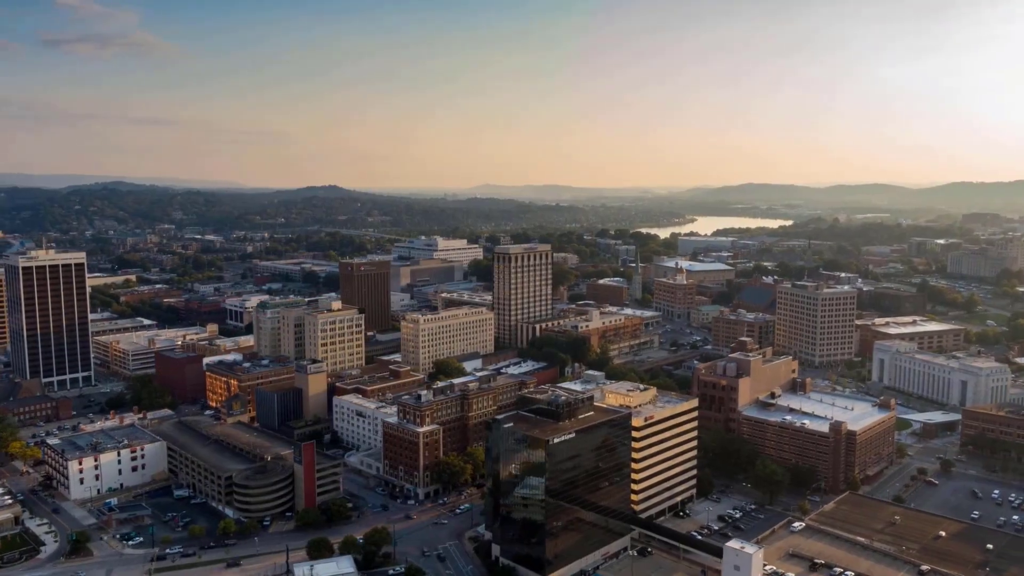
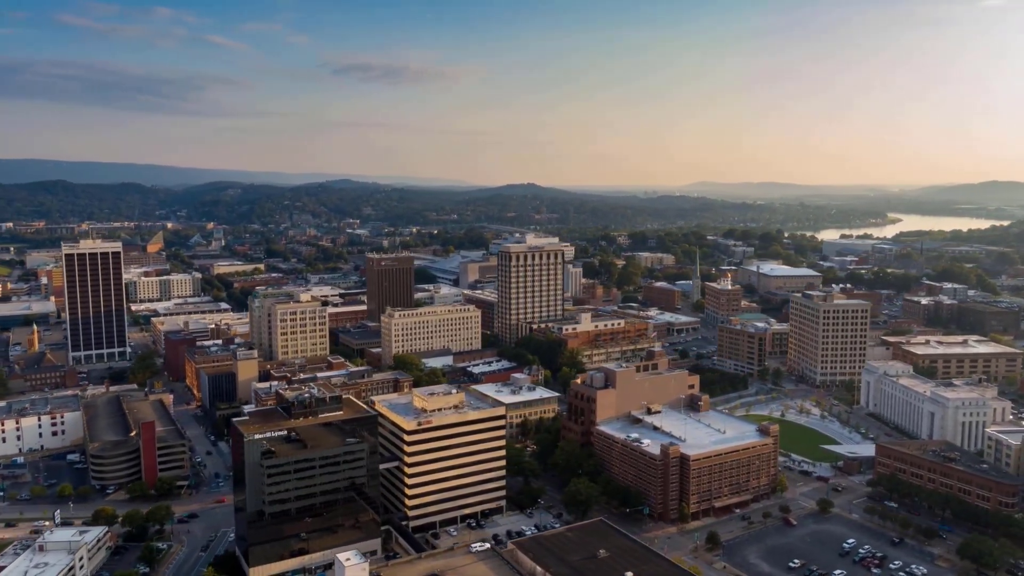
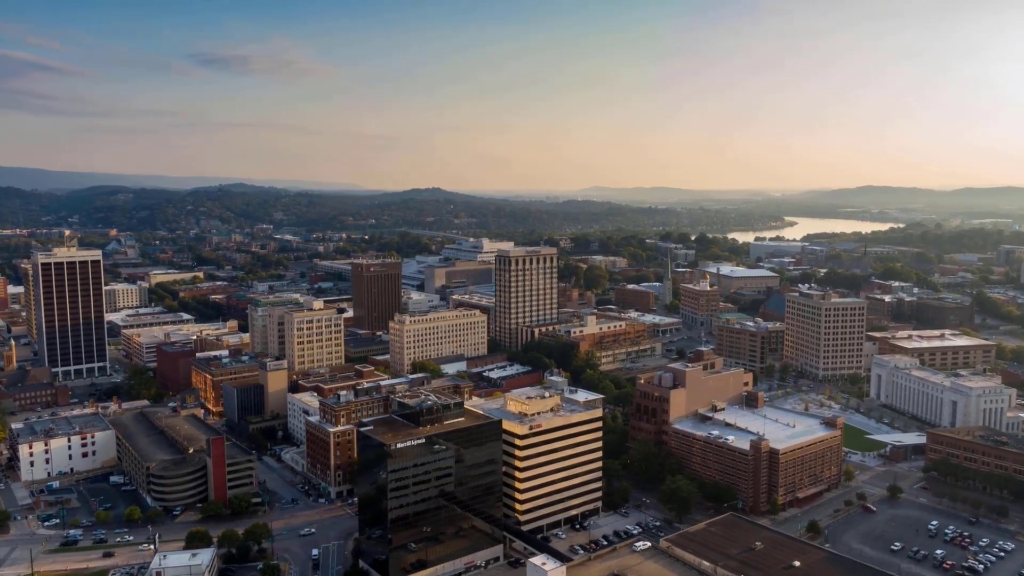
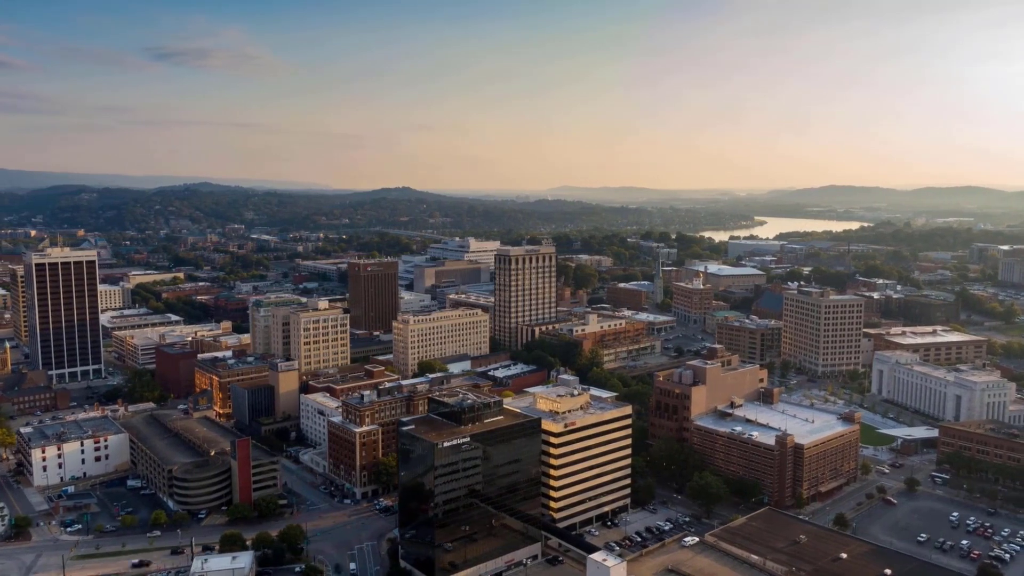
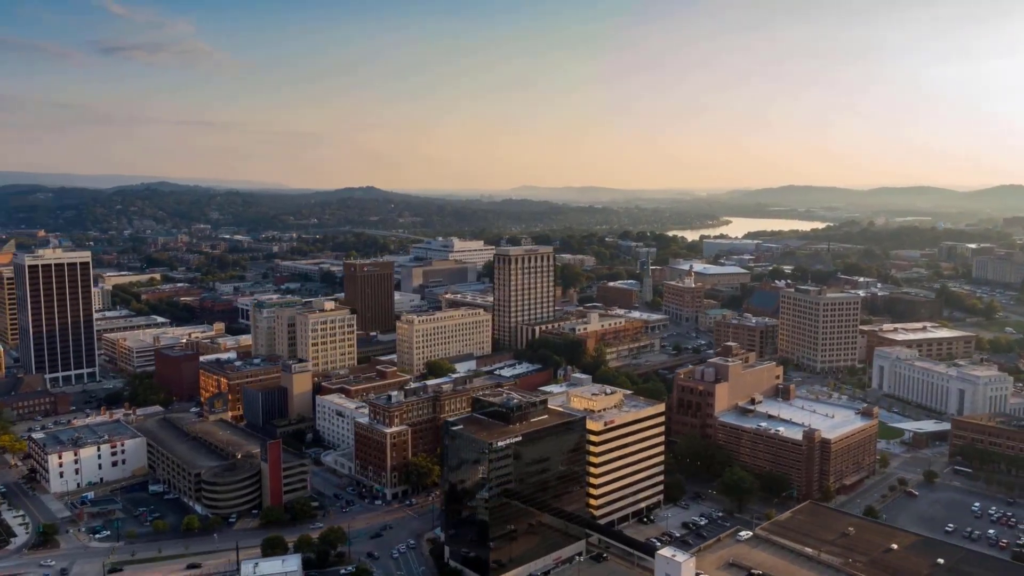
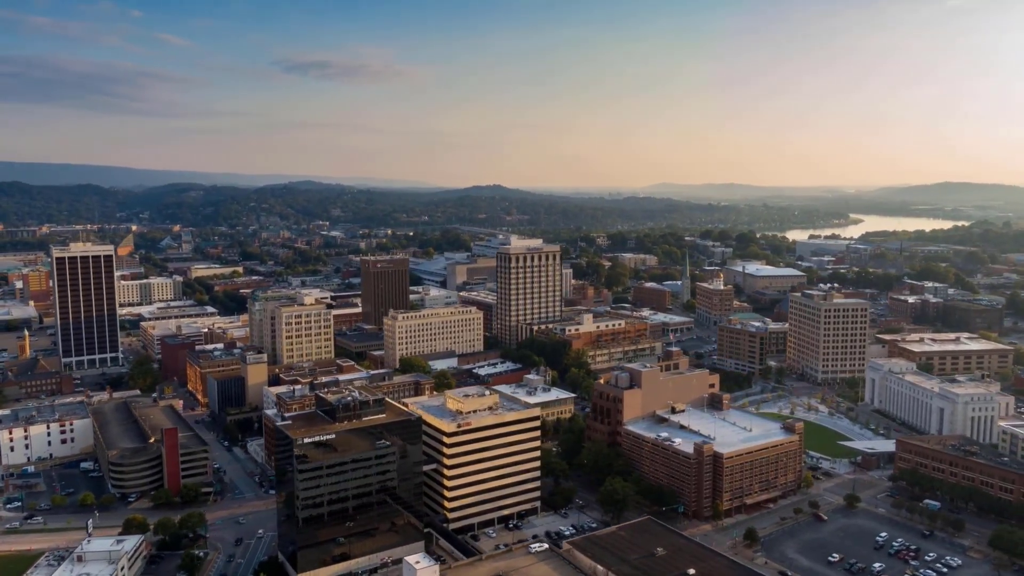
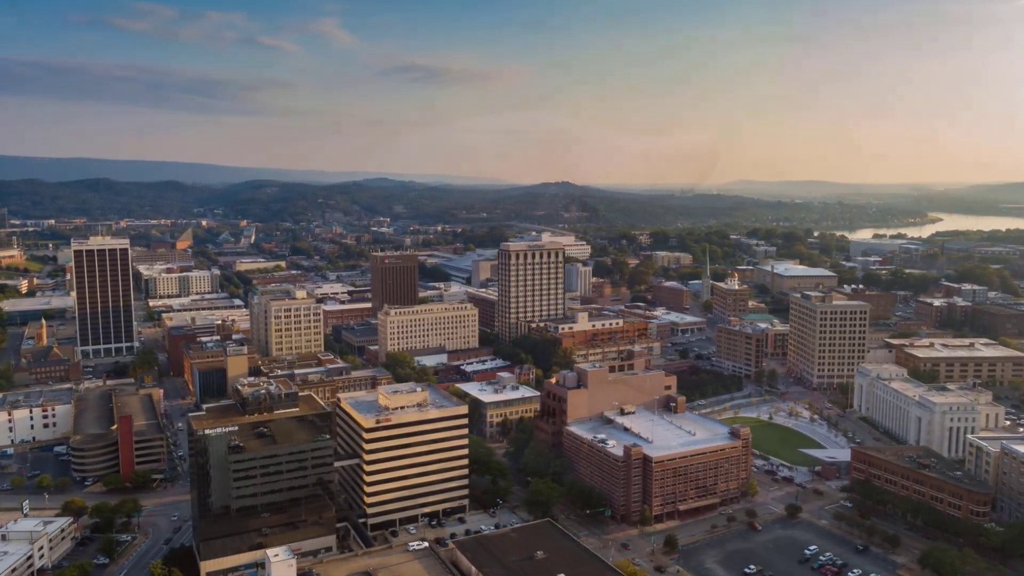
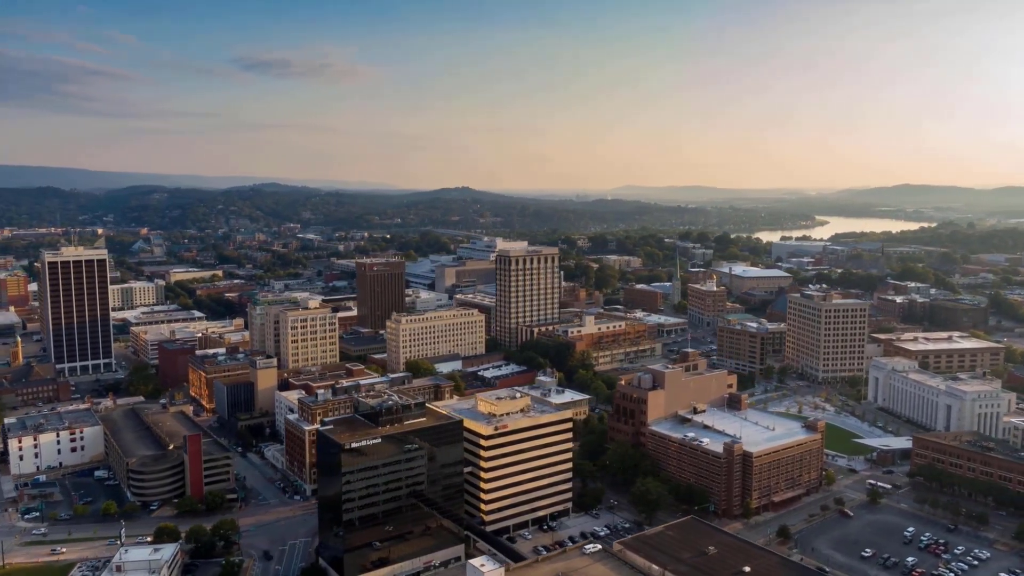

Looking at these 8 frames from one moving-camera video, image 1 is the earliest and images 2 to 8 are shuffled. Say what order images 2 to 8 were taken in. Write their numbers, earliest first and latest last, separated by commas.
5, 4, 3, 8, 6, 2, 7
